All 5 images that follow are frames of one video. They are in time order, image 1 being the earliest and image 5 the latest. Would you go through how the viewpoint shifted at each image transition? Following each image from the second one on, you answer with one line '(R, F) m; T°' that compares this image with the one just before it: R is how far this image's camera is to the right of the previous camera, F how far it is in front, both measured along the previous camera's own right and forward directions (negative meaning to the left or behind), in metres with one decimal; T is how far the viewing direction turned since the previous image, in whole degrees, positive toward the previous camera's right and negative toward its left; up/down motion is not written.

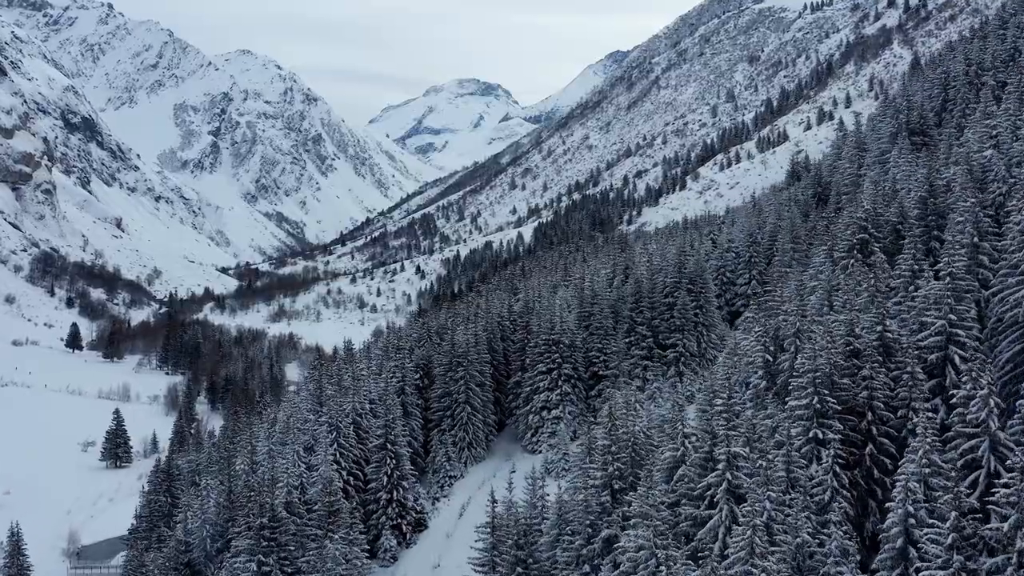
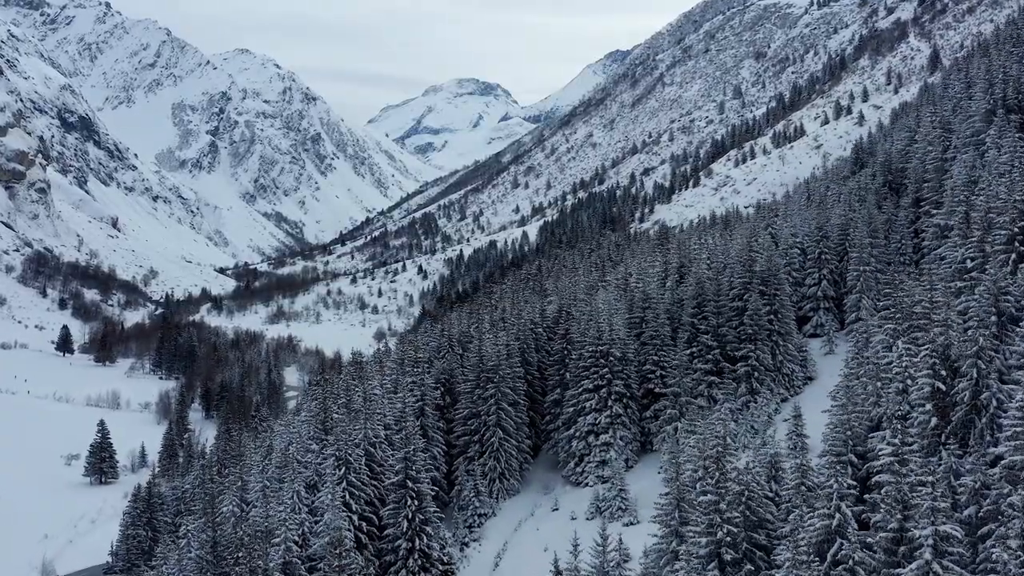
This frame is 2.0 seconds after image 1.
(-2.9, +9.7) m; 0°
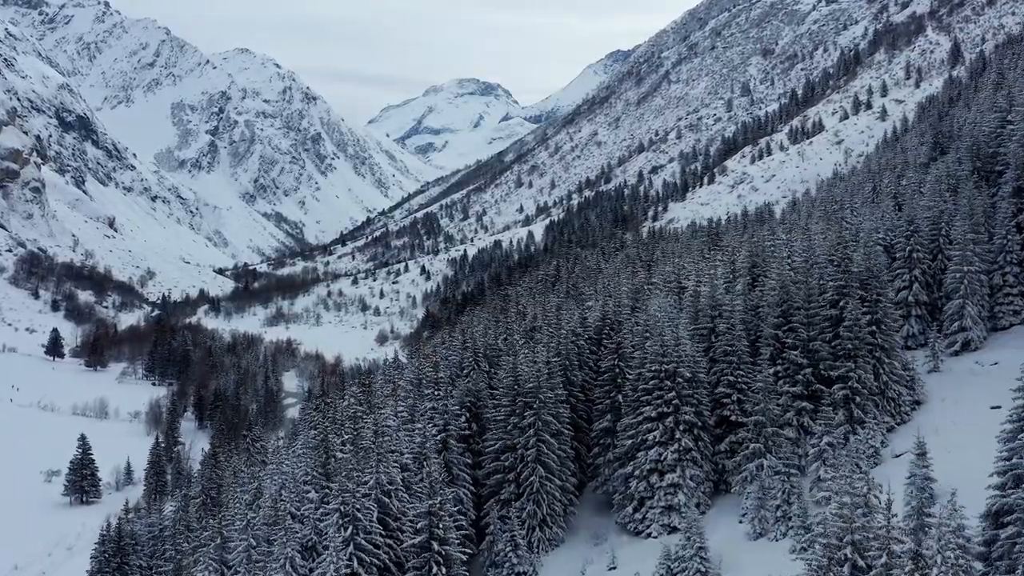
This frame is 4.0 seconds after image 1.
(-2.6, +9.7) m; 0°
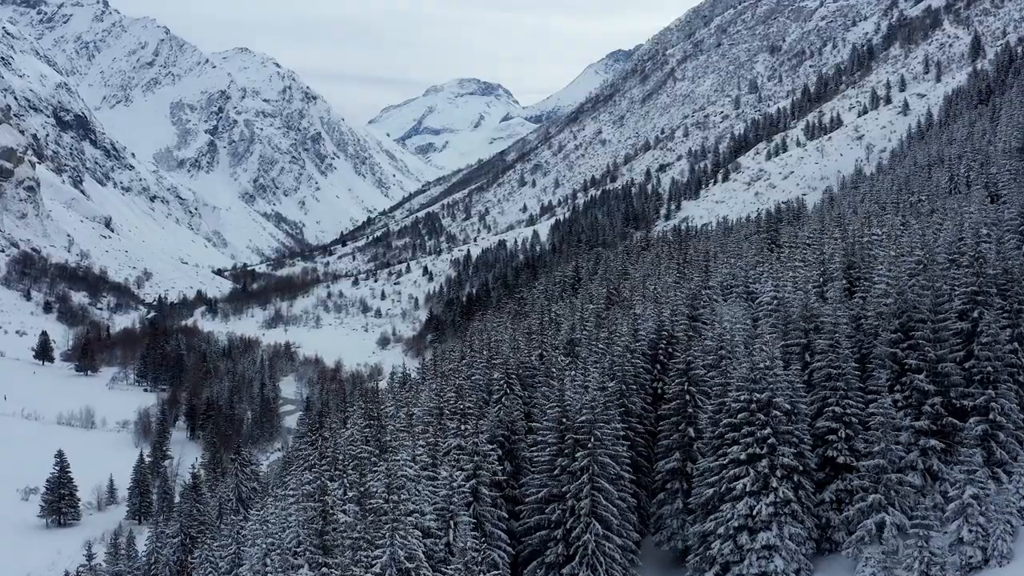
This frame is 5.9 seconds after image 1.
(-2.2, +9.0) m; 0°
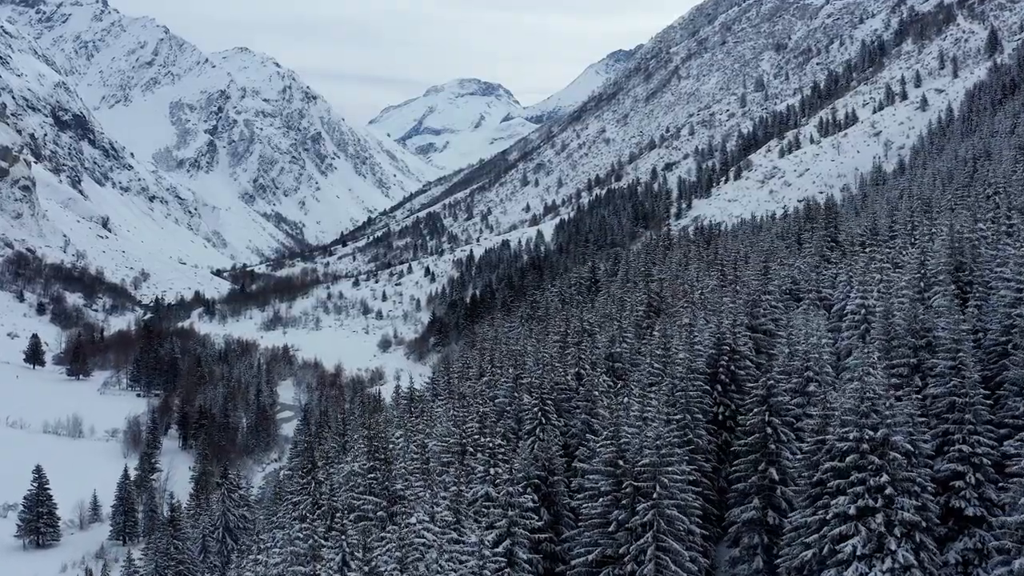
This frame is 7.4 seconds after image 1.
(-1.6, +7.0) m; 0°
